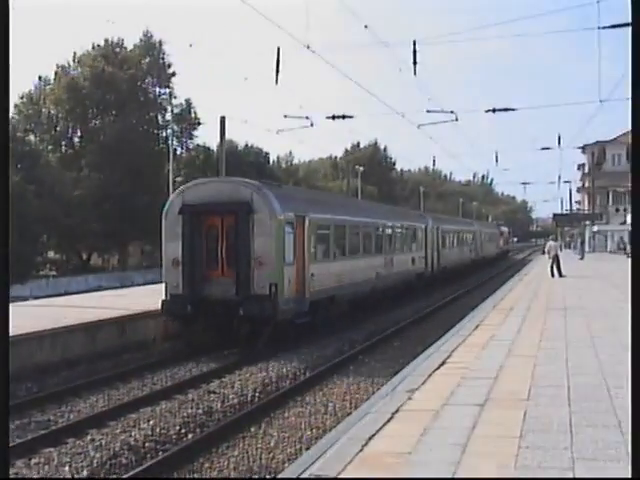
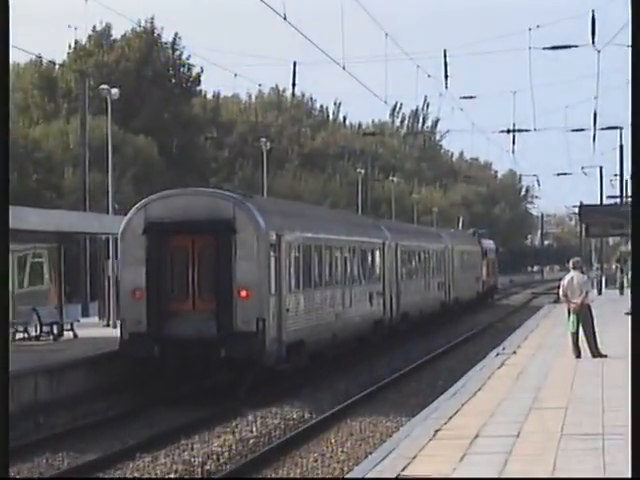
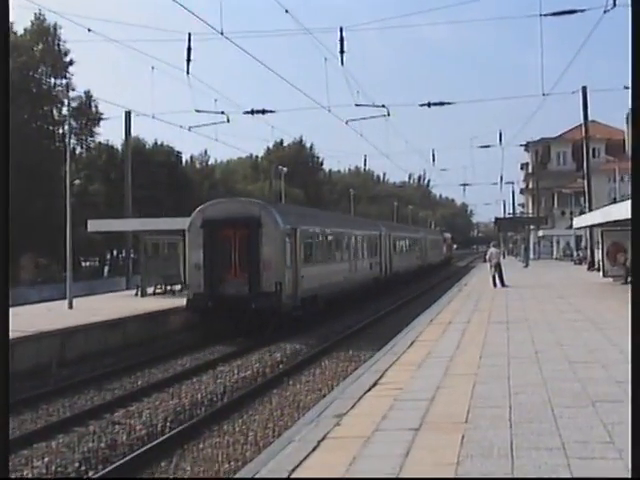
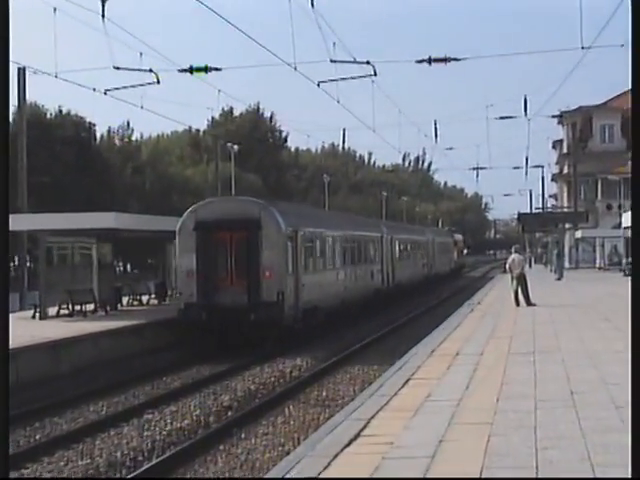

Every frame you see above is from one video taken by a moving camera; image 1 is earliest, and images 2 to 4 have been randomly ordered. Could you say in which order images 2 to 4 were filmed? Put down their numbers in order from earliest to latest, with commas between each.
3, 4, 2
